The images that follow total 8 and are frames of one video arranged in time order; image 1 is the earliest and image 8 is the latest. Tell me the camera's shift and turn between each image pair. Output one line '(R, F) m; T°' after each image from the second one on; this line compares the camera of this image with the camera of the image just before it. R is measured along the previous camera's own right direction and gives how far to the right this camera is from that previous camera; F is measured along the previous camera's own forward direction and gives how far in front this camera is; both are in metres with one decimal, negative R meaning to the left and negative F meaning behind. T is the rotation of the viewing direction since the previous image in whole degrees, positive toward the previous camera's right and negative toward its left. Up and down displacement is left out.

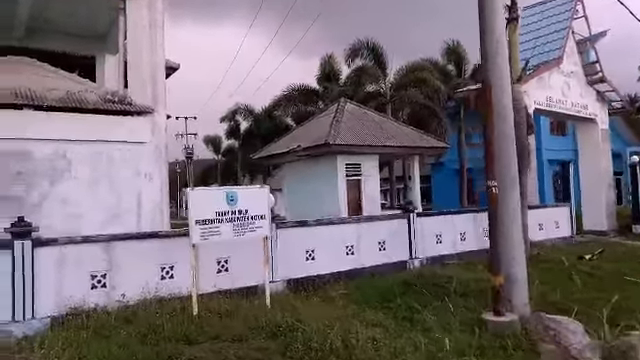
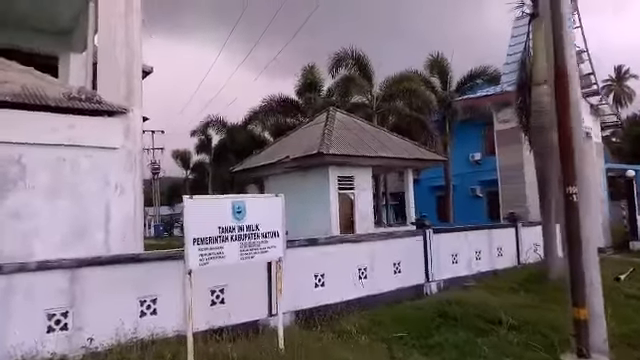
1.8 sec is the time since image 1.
(-0.8, +1.7) m; +4°
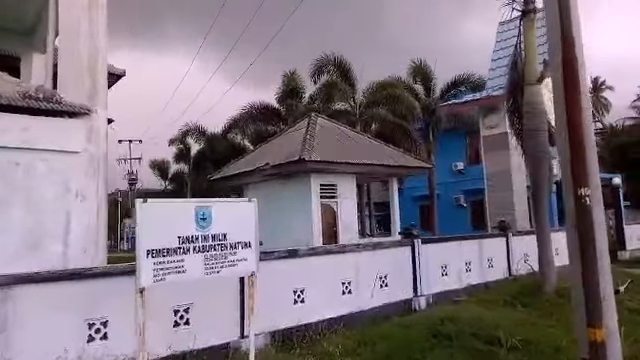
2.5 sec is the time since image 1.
(+0.1, +0.8) m; +2°
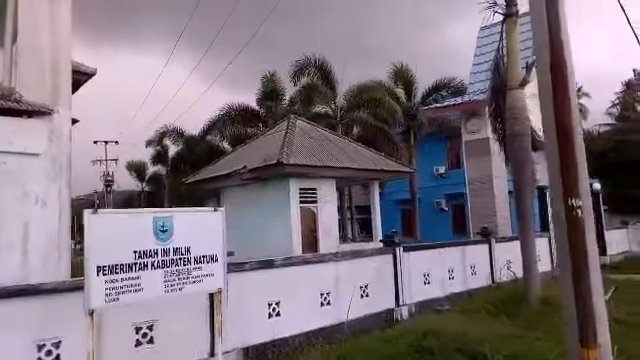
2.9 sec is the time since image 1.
(+0.1, +0.5) m; +2°
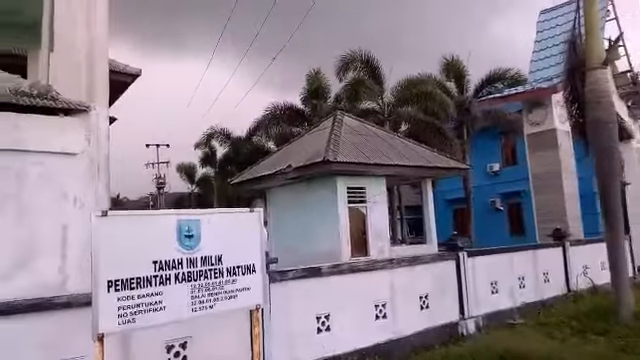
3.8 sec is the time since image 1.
(-0.1, +0.9) m; -6°
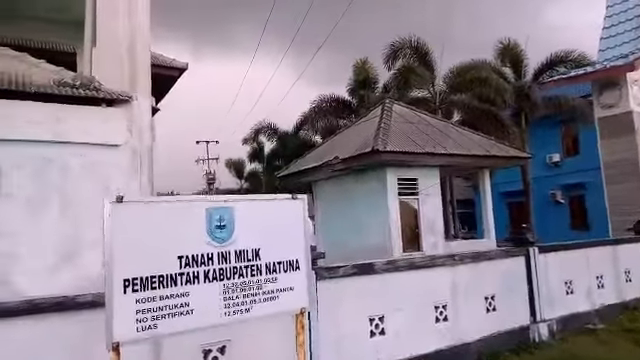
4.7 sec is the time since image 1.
(-0.1, +0.7) m; -6°
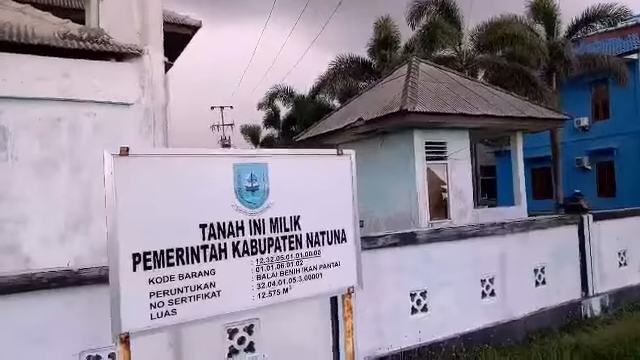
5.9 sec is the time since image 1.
(-0.2, +0.7) m; -2°
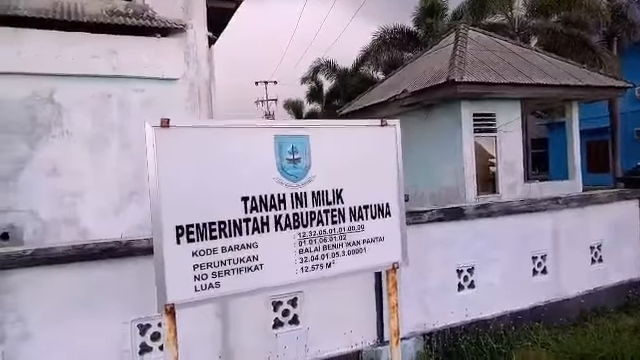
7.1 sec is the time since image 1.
(0.0, +0.1) m; -5°
